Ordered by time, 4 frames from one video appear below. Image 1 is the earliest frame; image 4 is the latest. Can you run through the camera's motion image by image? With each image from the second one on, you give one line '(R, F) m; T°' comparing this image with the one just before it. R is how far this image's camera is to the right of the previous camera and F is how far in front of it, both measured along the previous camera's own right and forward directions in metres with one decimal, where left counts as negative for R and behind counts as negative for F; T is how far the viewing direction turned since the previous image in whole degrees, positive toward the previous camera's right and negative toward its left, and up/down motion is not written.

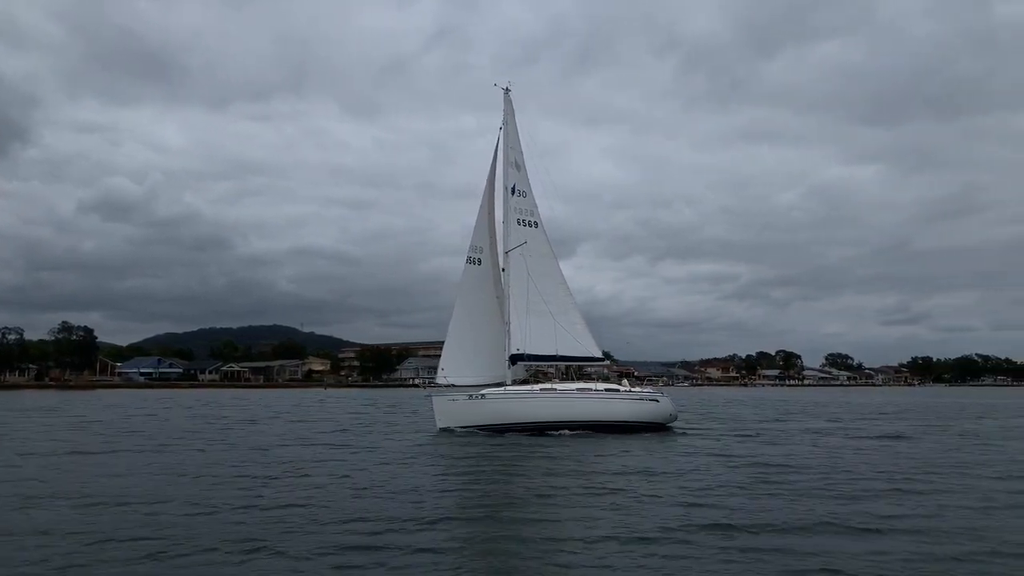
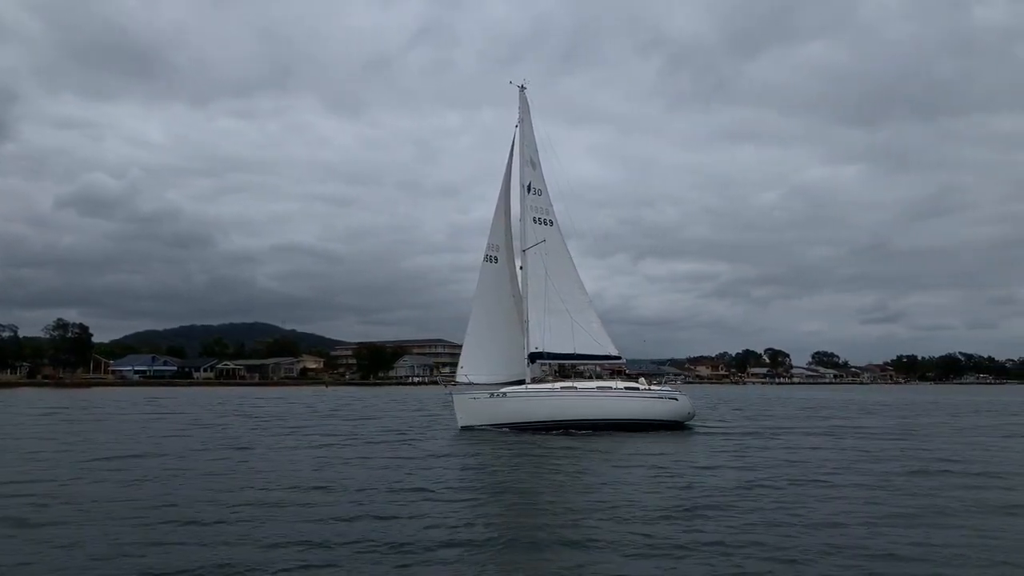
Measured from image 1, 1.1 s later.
(-1.0, -0.1) m; +1°
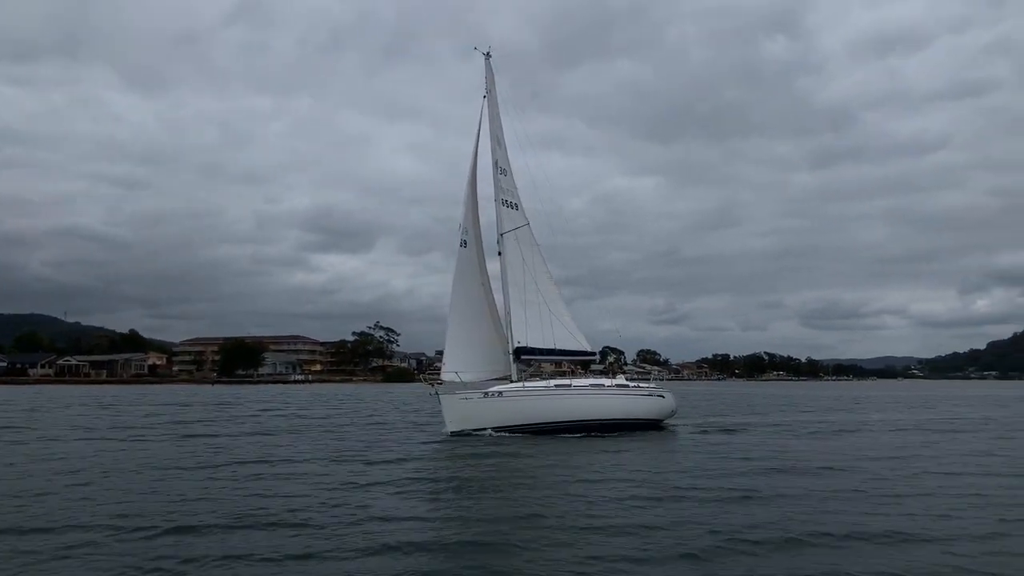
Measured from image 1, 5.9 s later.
(-4.4, +1.8) m; +11°
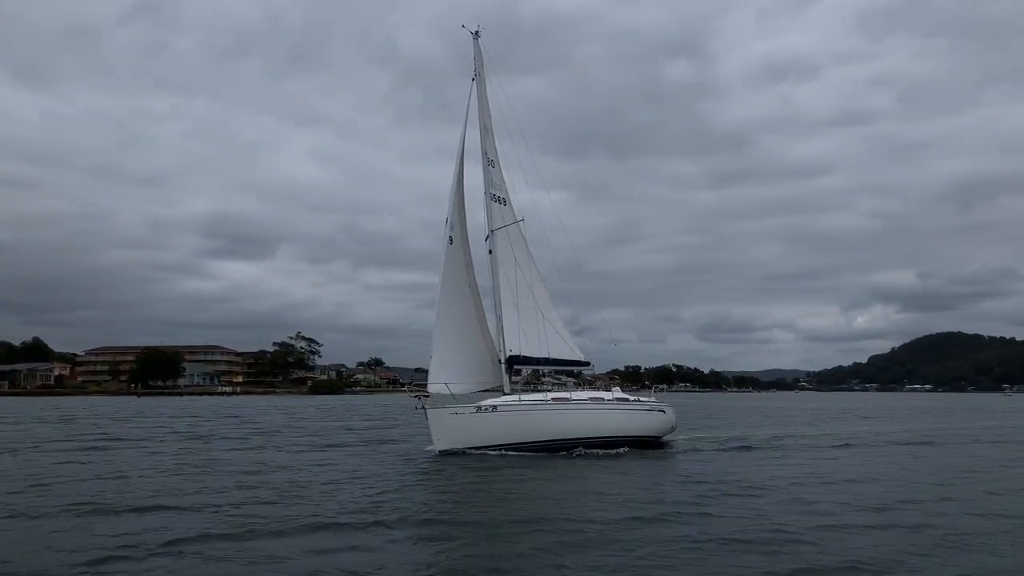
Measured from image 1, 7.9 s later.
(-2.1, +2.3) m; +6°
